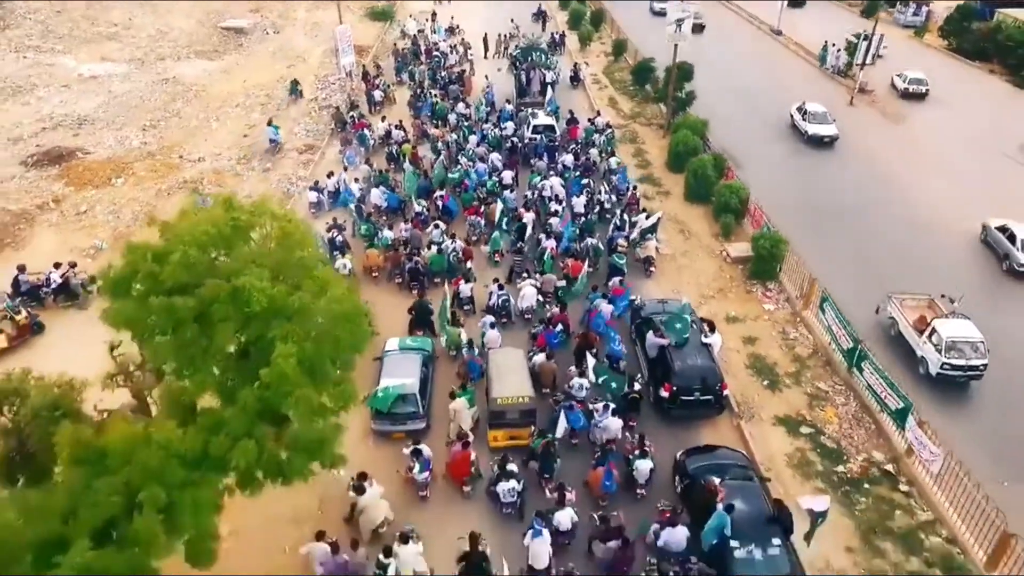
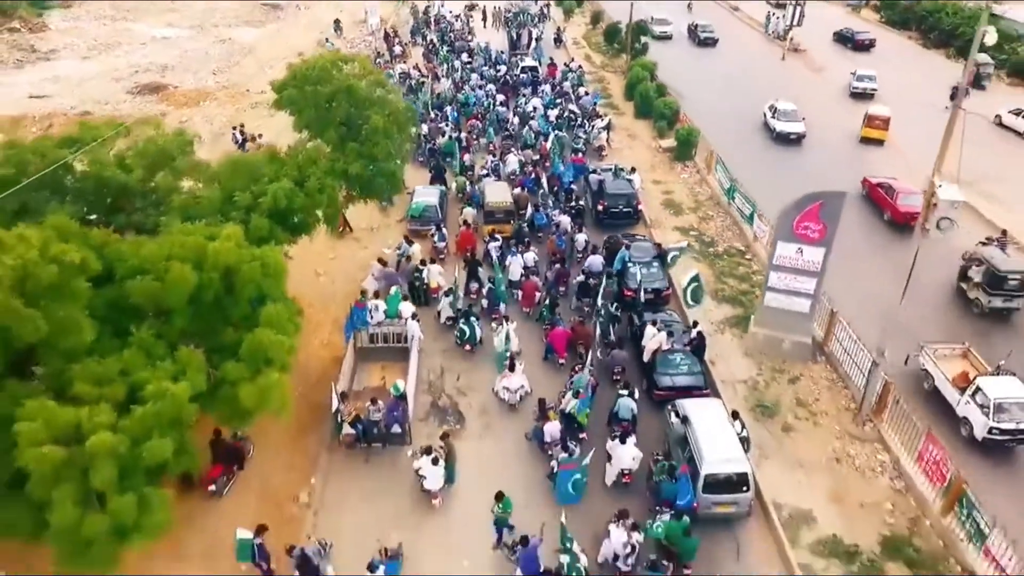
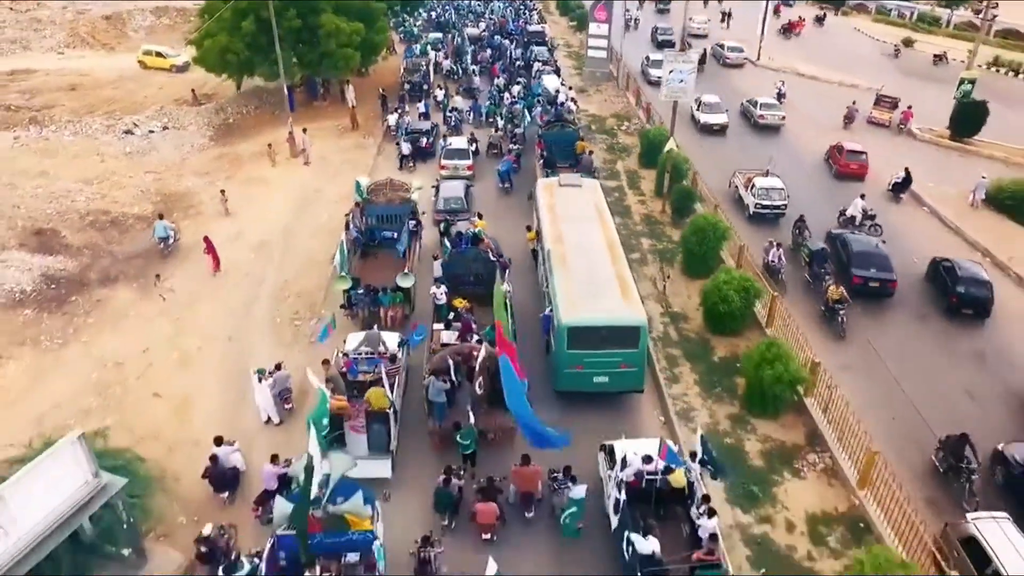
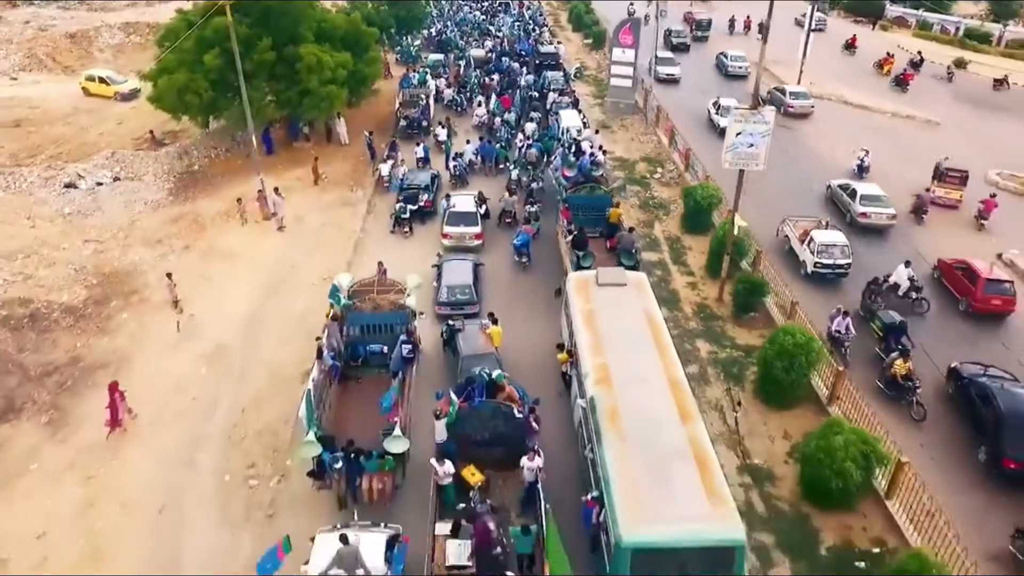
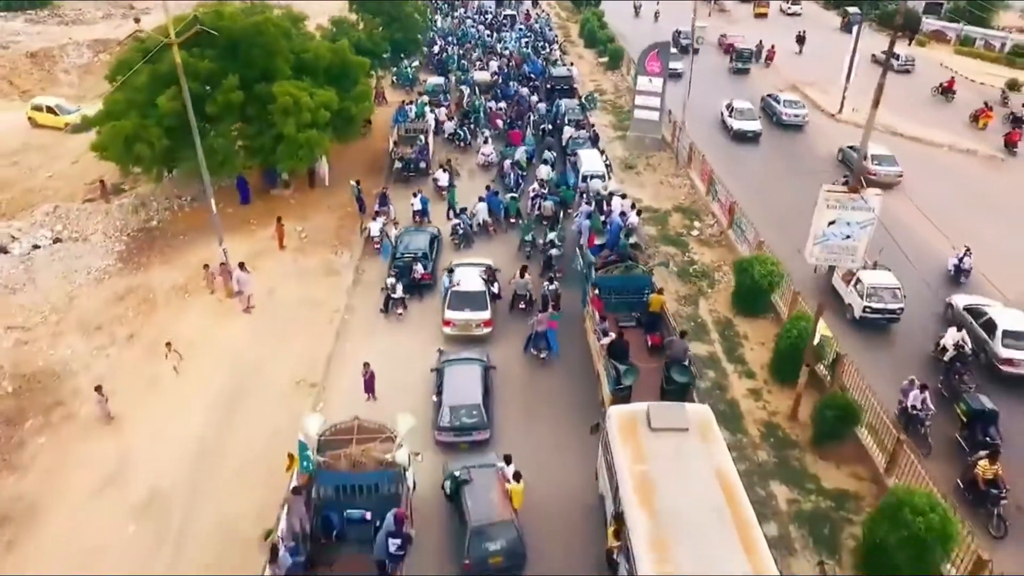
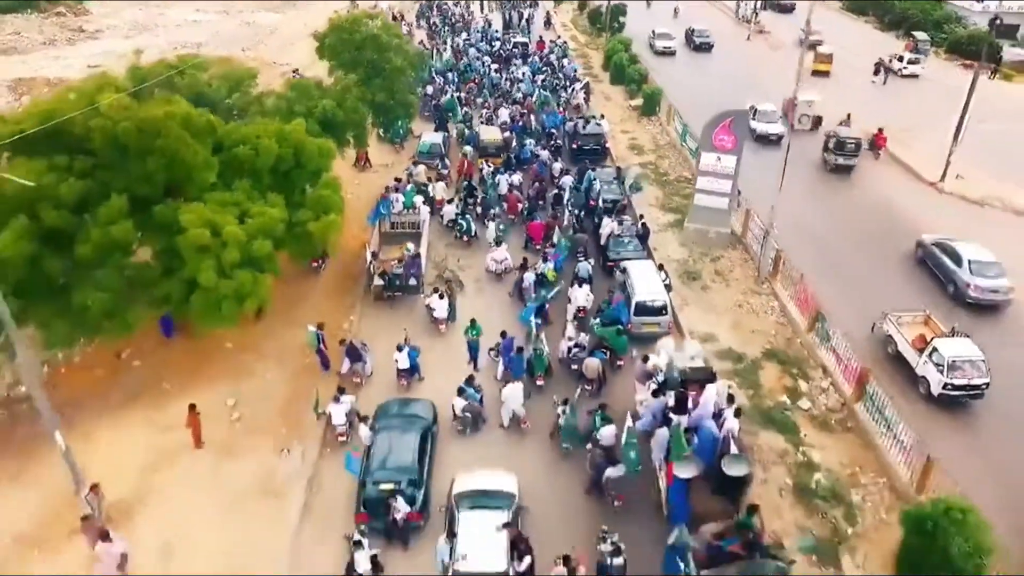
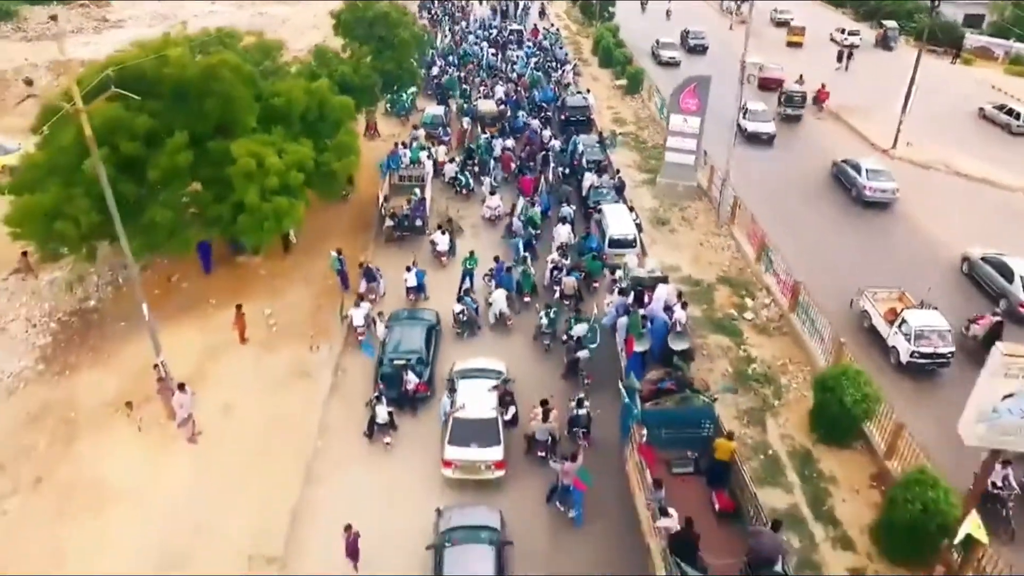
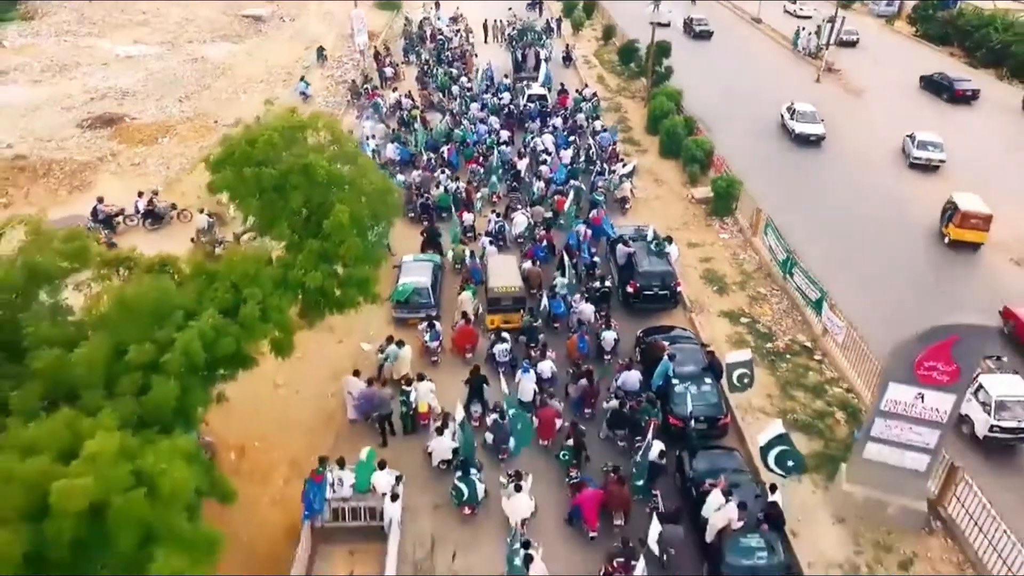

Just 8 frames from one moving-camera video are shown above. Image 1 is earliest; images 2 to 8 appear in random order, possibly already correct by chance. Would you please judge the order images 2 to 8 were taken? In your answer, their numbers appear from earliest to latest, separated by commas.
8, 2, 6, 7, 5, 4, 3
